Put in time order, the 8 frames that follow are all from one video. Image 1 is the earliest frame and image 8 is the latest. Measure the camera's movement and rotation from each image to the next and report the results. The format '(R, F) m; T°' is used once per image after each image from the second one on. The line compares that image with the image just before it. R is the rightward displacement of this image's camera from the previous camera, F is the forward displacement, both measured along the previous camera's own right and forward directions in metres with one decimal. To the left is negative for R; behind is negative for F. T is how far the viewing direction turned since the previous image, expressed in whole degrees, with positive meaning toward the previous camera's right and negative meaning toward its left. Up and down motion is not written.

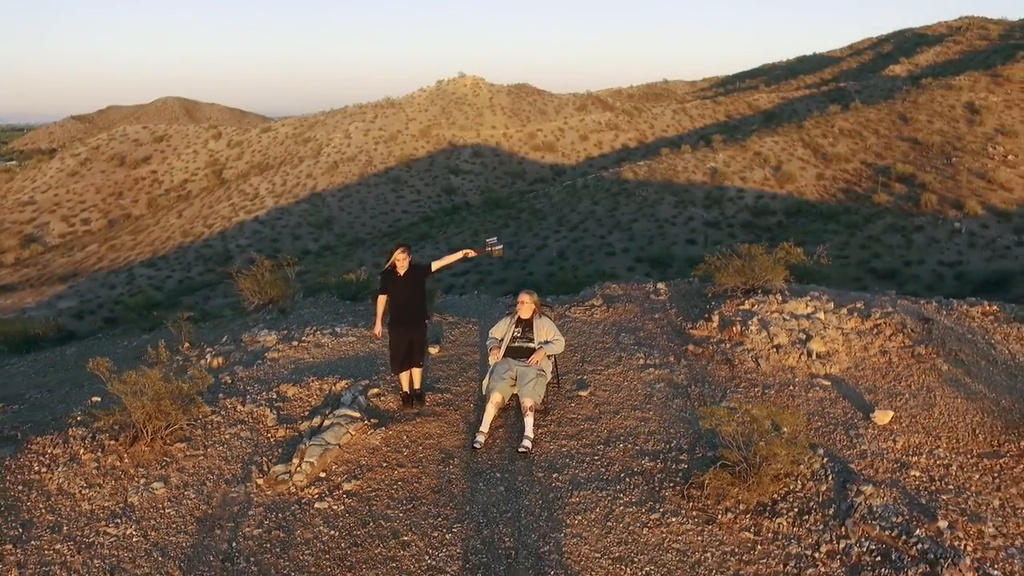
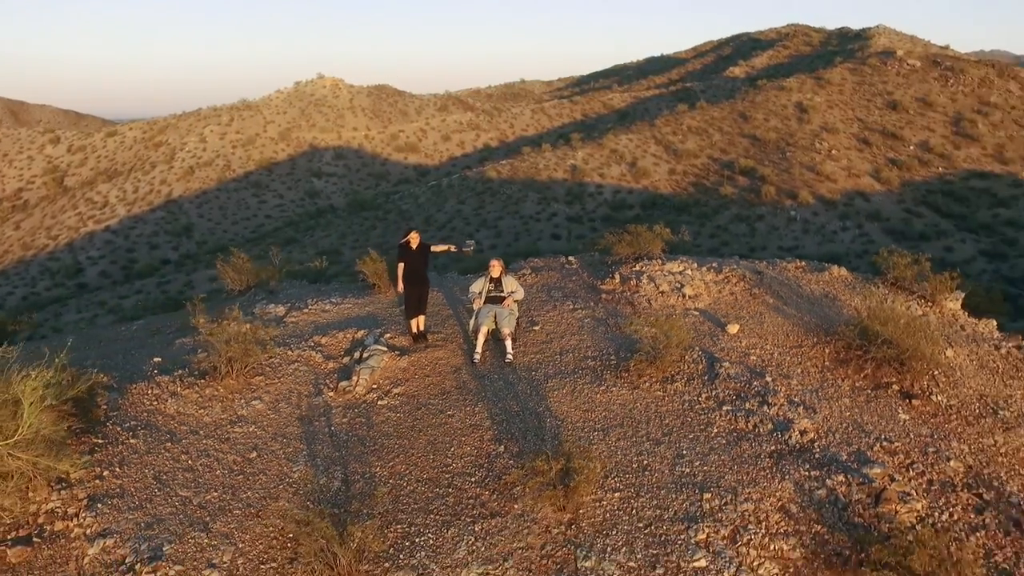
(-1.0, -2.1) m; +10°
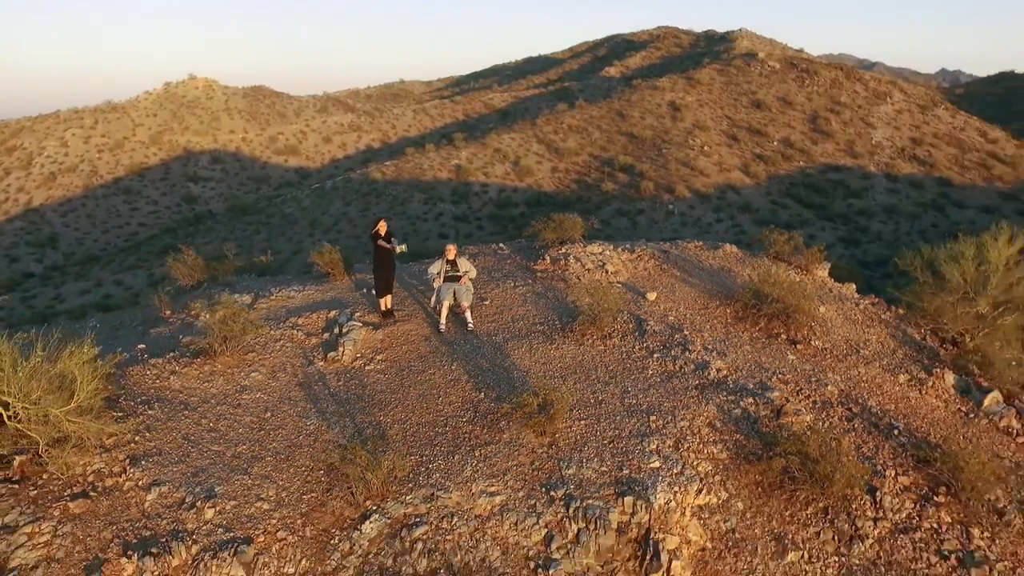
(-0.7, -1.1) m; +8°
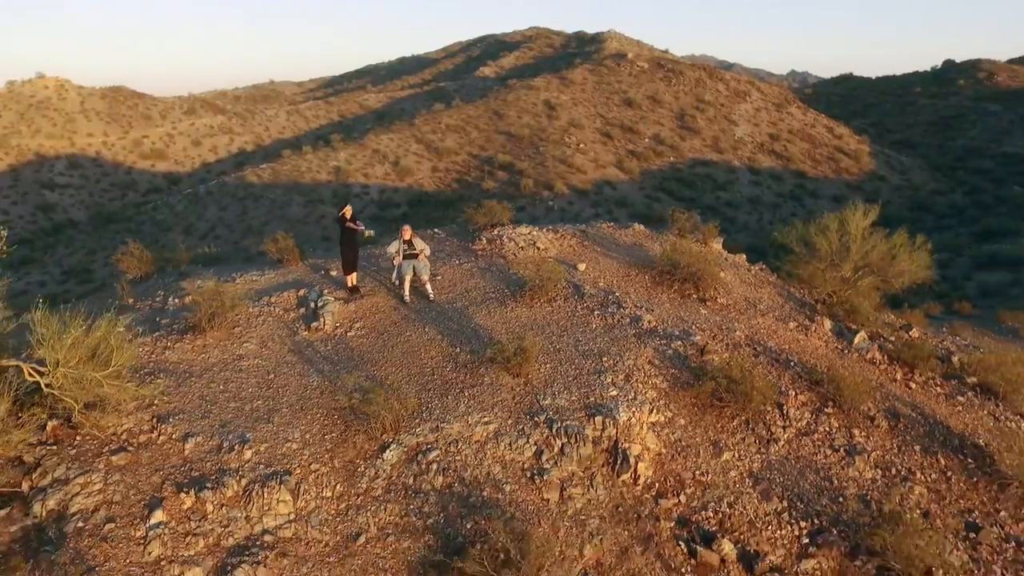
(-0.9, -1.0) m; +9°
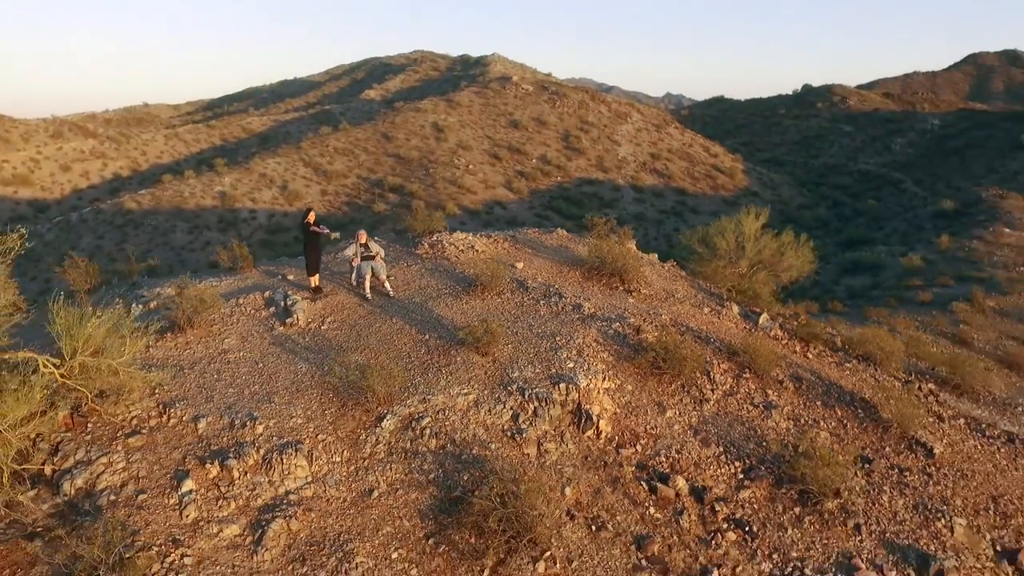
(-0.8, -0.9) m; +8°
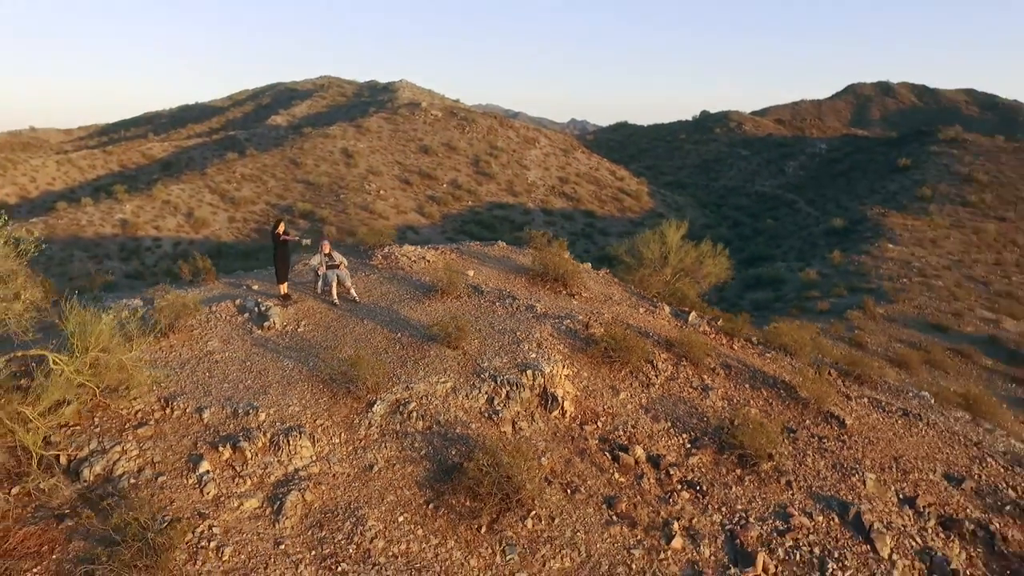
(-0.7, -0.8) m; +7°
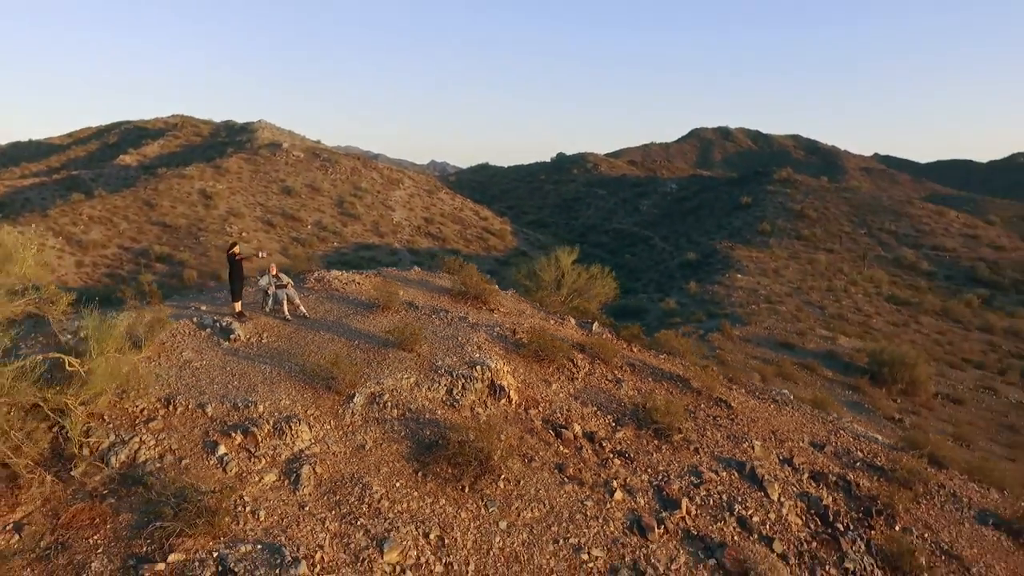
(-1.1, -1.3) m; +10°
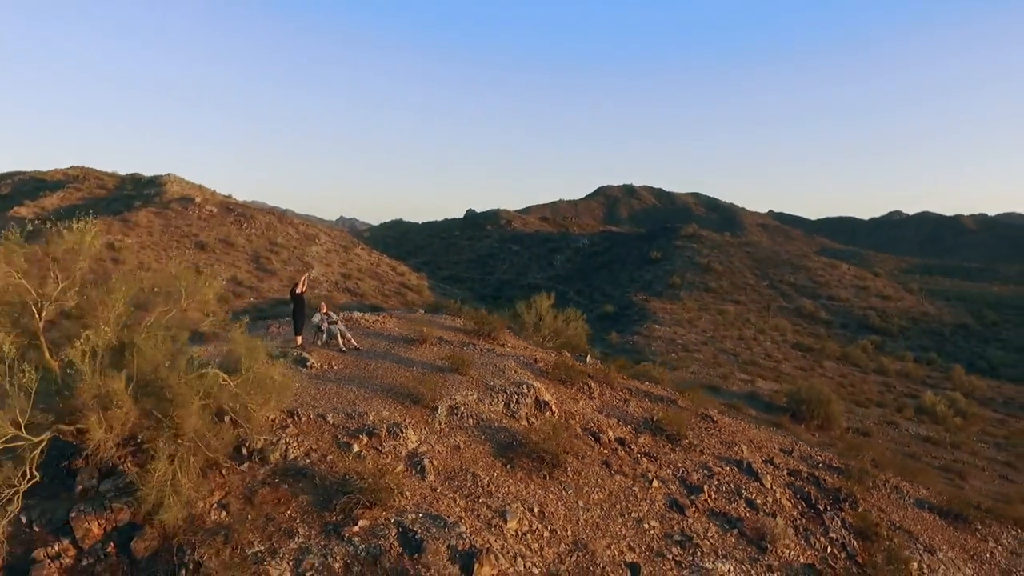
(-2.0, -1.9) m; +7°
